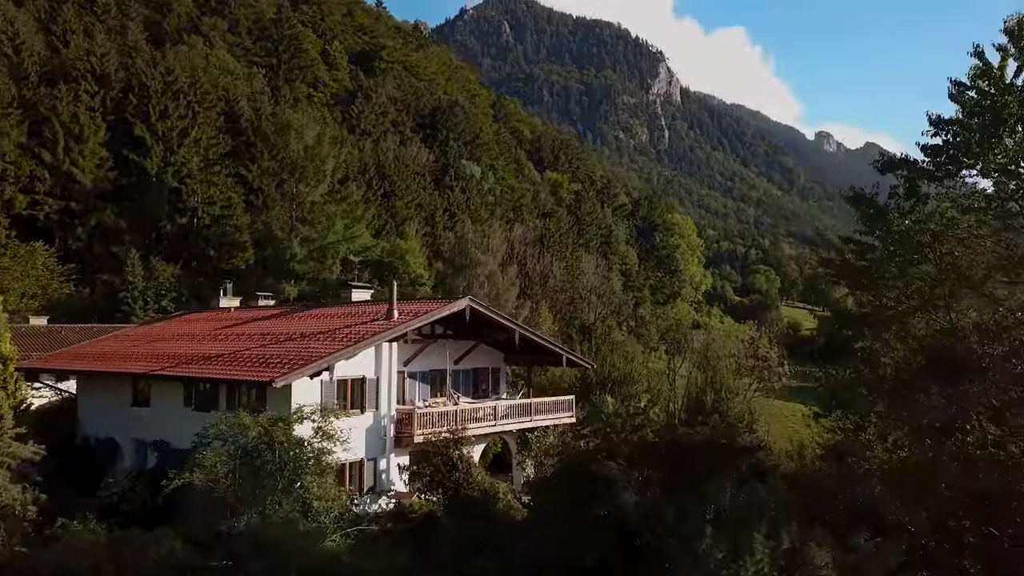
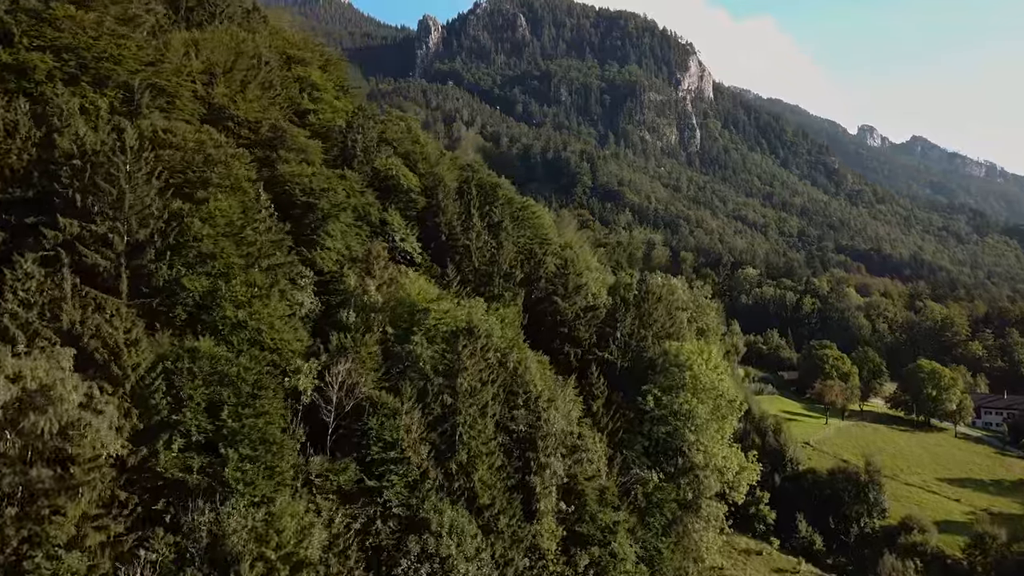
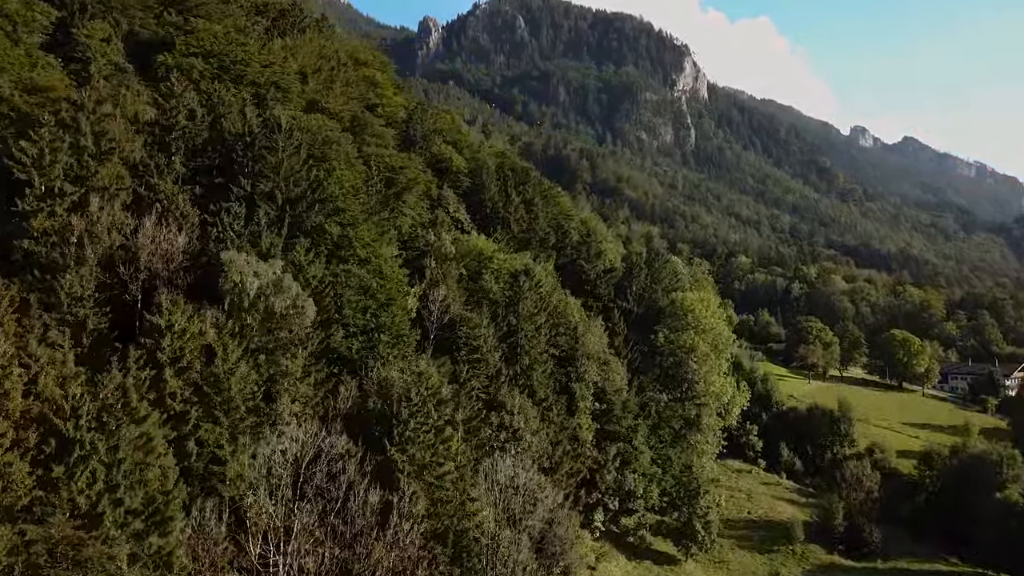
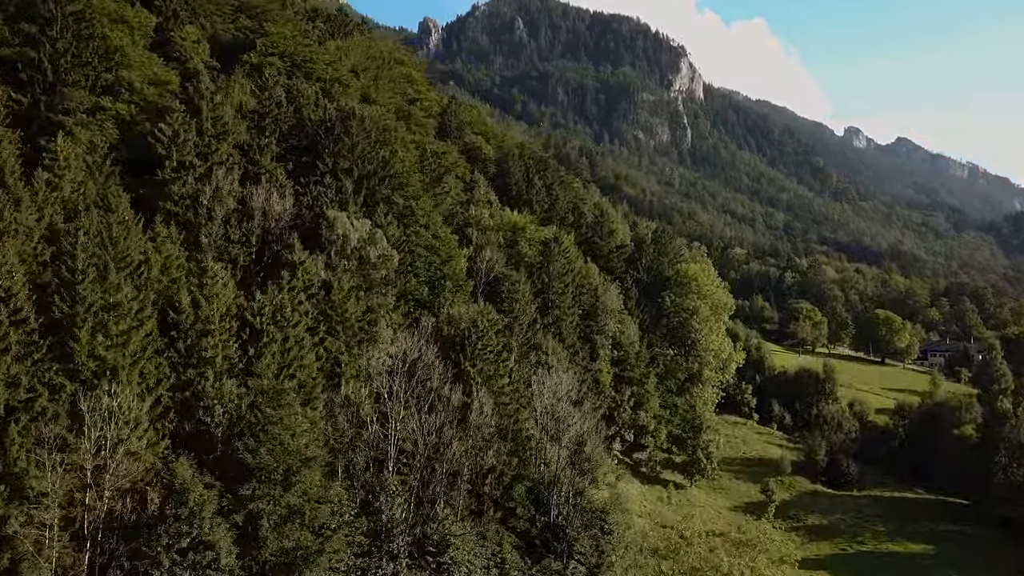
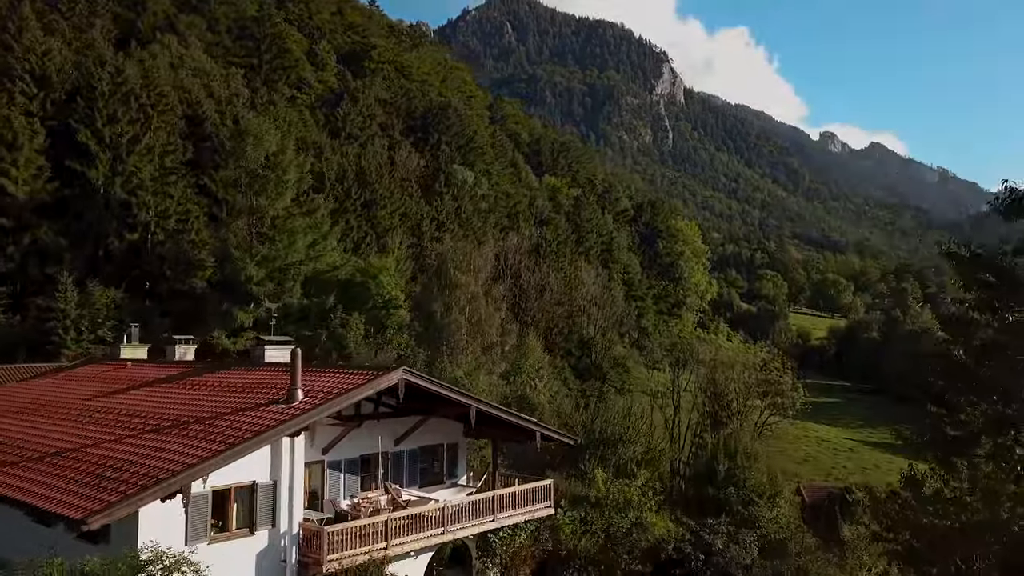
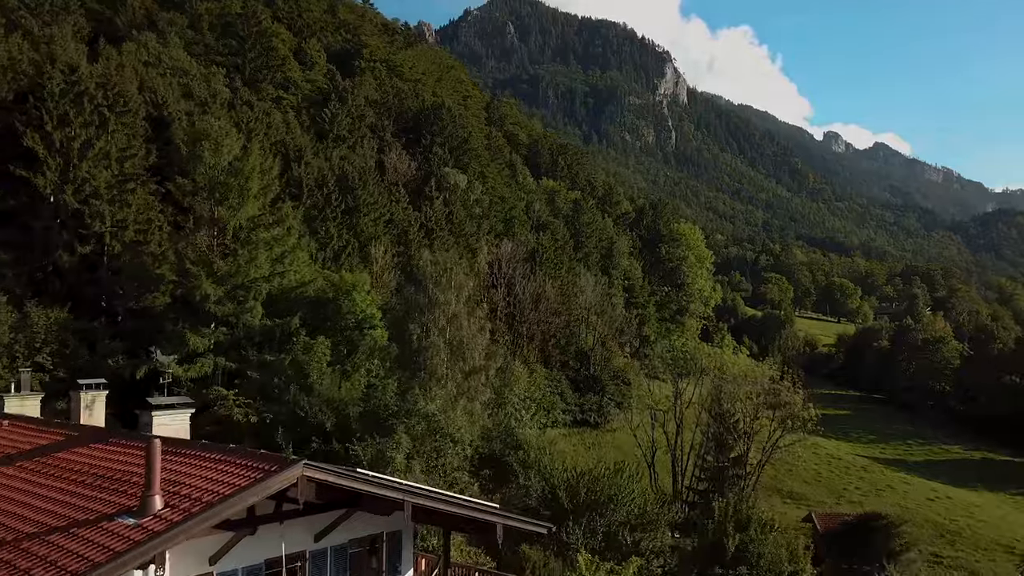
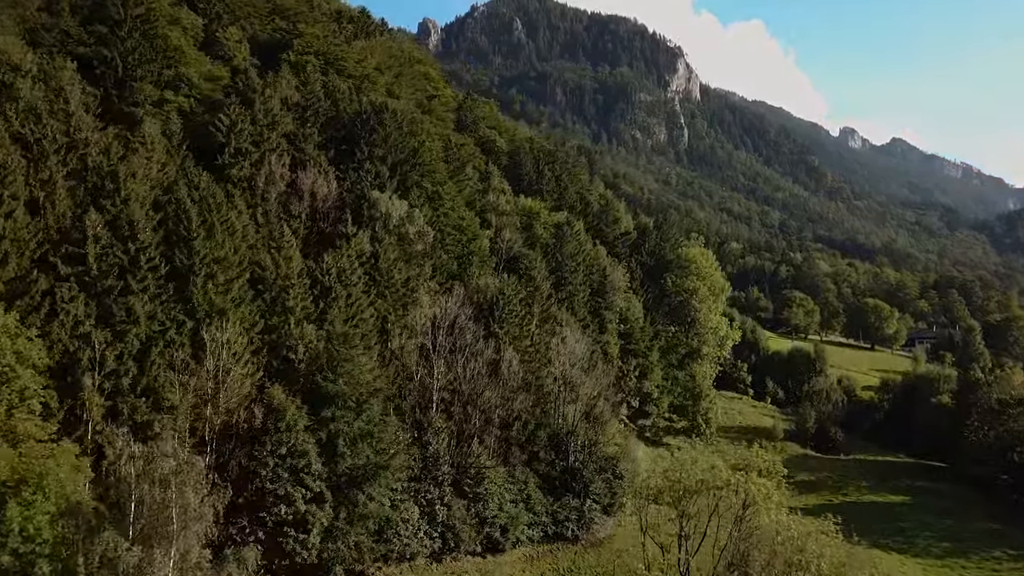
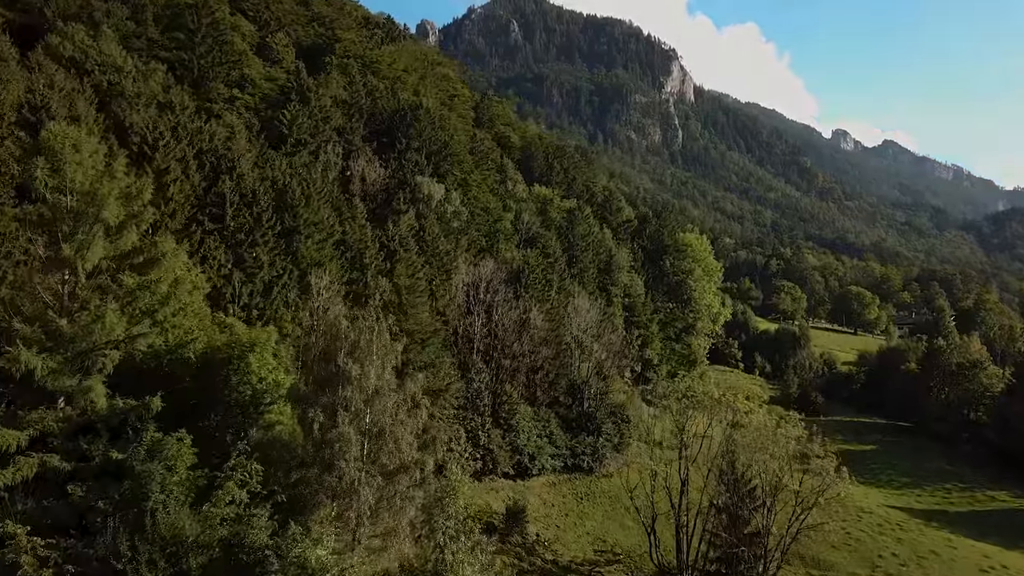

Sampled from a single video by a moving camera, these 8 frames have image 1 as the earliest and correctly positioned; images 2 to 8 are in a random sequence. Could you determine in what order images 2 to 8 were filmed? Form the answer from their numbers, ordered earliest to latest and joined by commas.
5, 6, 8, 7, 4, 3, 2
